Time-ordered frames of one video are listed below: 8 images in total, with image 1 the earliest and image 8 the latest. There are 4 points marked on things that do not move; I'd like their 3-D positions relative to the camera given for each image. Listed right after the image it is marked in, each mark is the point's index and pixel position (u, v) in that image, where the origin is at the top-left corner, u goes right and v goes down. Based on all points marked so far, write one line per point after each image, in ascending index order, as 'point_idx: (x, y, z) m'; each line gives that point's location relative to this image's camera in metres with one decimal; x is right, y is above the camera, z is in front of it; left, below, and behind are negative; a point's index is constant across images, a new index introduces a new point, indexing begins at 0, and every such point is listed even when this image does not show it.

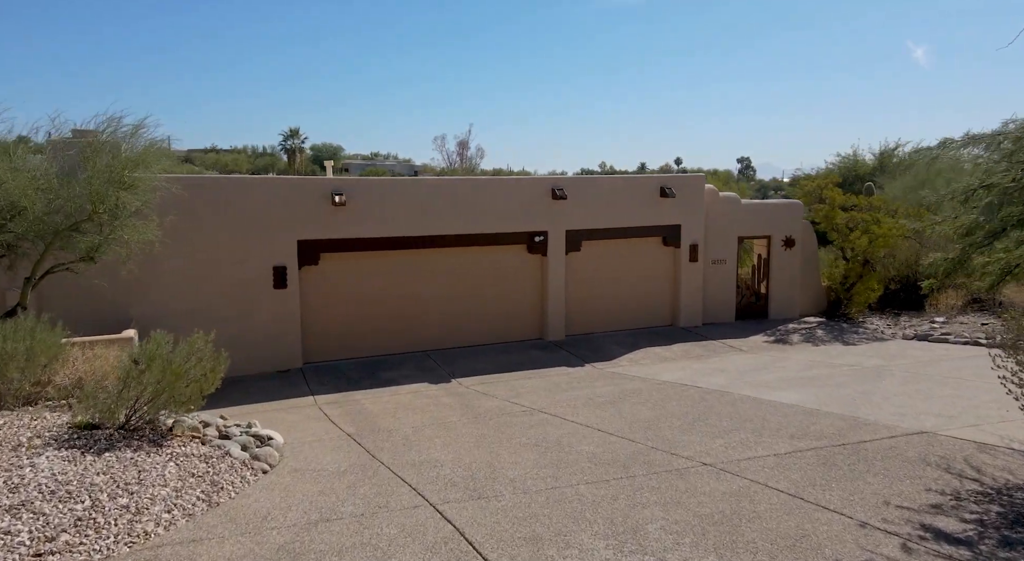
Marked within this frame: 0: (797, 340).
0: (+6.5, -1.4, +17.1) m
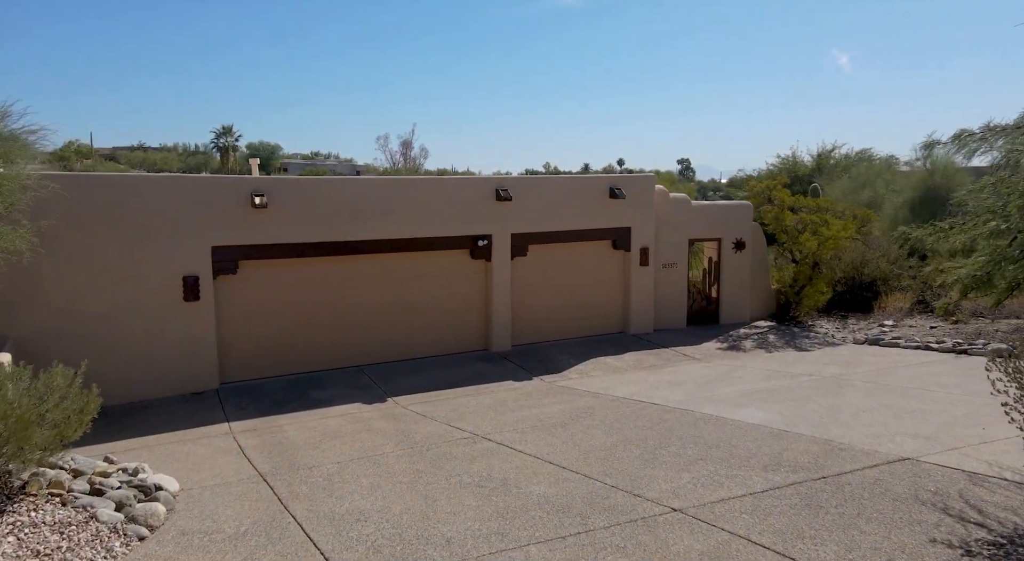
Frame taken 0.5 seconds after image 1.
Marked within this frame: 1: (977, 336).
0: (+5.2, -1.5, +16.5) m
1: (+9.5, -1.2, +15.6) m
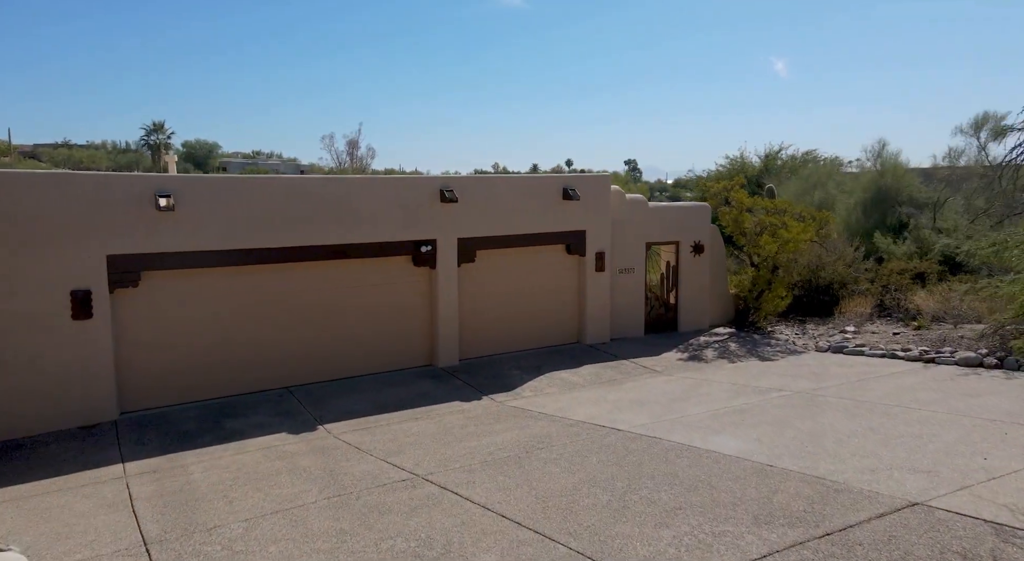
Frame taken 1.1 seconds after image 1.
0: (+4.2, -1.6, +15.7) m
1: (+8.5, -1.3, +15.1) m
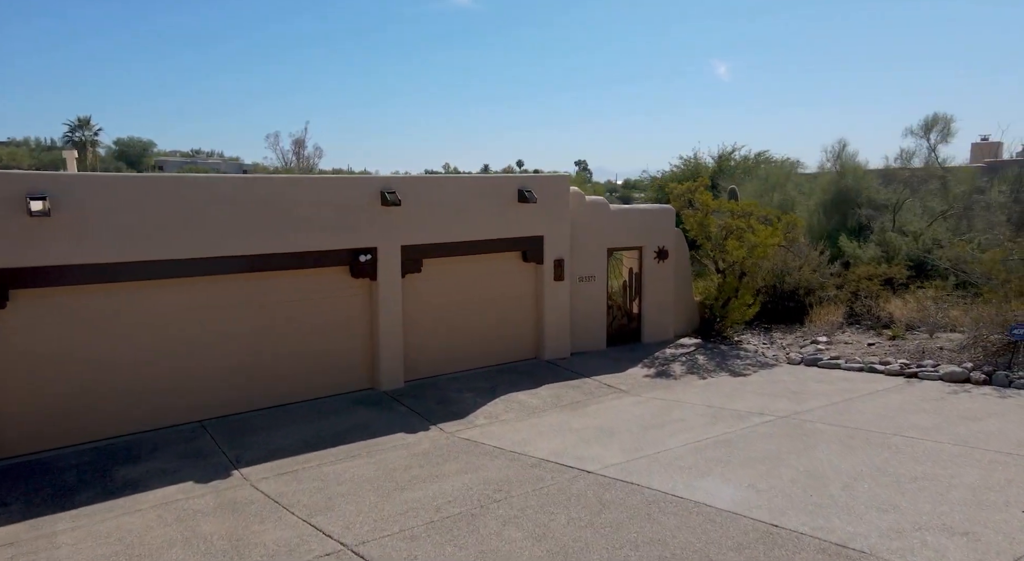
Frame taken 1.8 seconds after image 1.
0: (+3.2, -1.8, +14.5) m
1: (+7.6, -1.4, +14.2) m
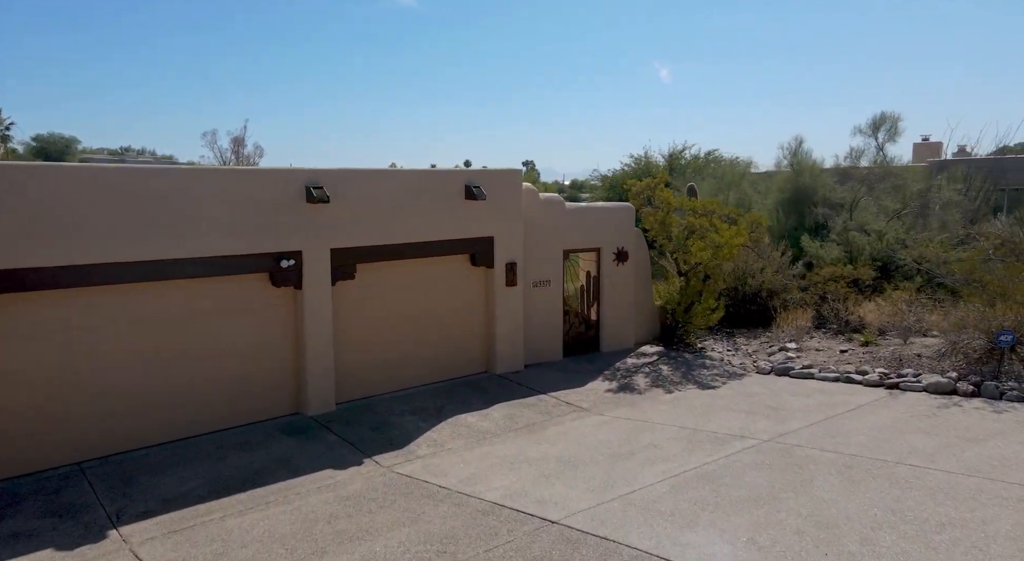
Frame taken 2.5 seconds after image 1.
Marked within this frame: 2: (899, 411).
0: (+2.3, -1.9, +13.3) m
1: (+6.7, -1.4, +13.2) m
2: (+5.4, -1.8, +10.5) m
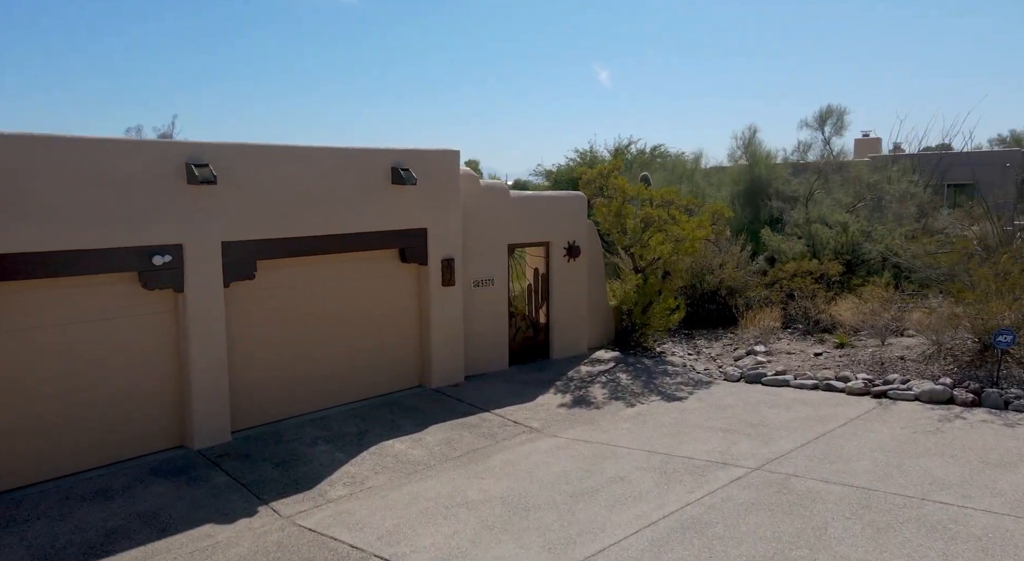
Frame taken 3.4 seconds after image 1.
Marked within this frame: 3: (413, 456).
0: (+1.4, -1.8, +11.6) m
1: (+5.7, -1.4, +11.9) m
2: (+4.6, -1.7, +9.1) m
3: (-1.2, -2.1, +9.0) m
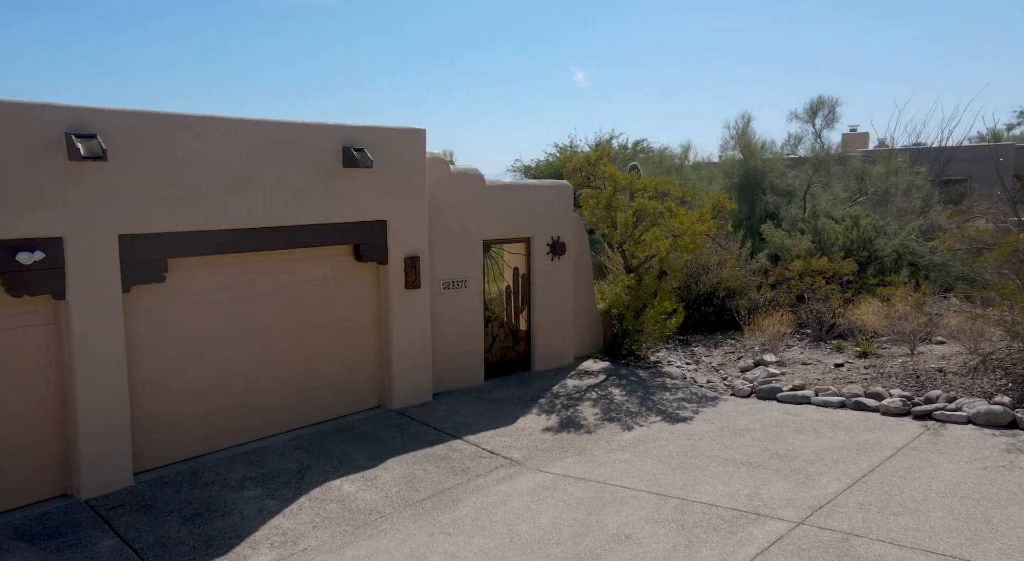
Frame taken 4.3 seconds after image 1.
0: (+1.1, -1.8, +9.9) m
1: (+5.4, -1.4, +10.3) m
2: (+4.4, -1.7, +7.4) m
3: (-1.4, -2.1, +7.2) m
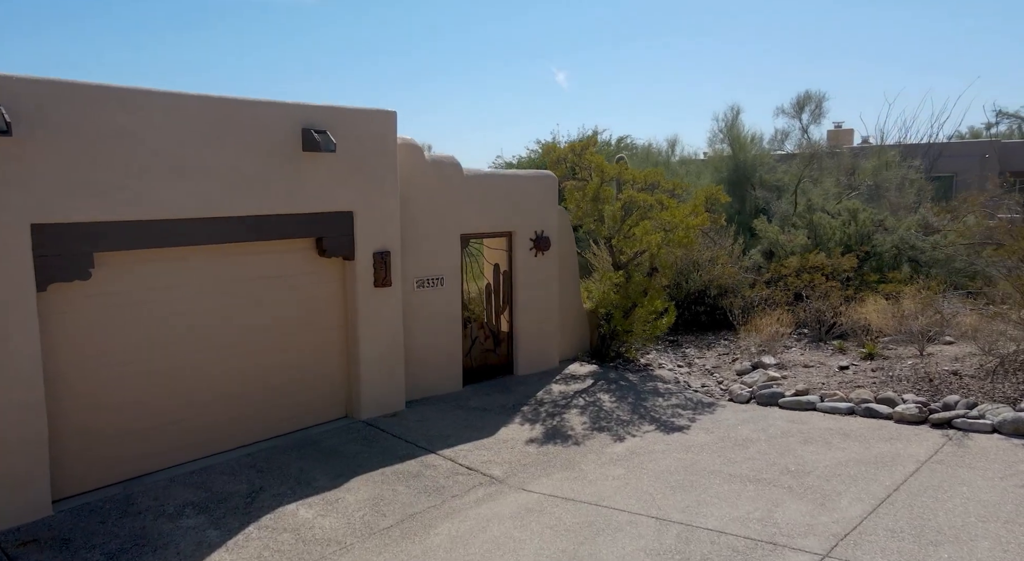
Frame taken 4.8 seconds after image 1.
0: (+0.8, -1.8, +9.0) m
1: (+5.2, -1.3, +9.5) m
2: (+4.2, -1.7, +6.6) m
3: (-1.6, -2.1, +6.3) m
